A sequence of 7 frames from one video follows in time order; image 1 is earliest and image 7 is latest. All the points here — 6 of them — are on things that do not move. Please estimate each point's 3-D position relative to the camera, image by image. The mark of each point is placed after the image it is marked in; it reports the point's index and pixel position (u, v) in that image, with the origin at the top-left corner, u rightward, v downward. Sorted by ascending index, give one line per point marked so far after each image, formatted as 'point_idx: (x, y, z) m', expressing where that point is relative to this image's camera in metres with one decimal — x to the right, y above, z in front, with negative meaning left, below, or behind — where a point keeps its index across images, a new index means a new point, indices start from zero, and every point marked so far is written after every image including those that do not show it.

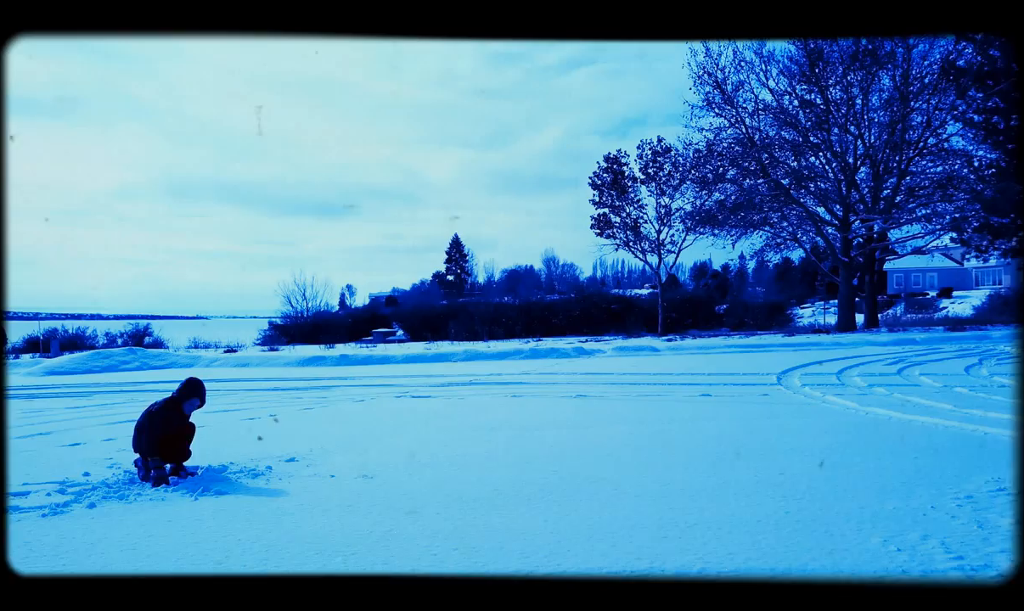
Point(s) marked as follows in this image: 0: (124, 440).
0: (-4.6, -1.6, +9.0) m
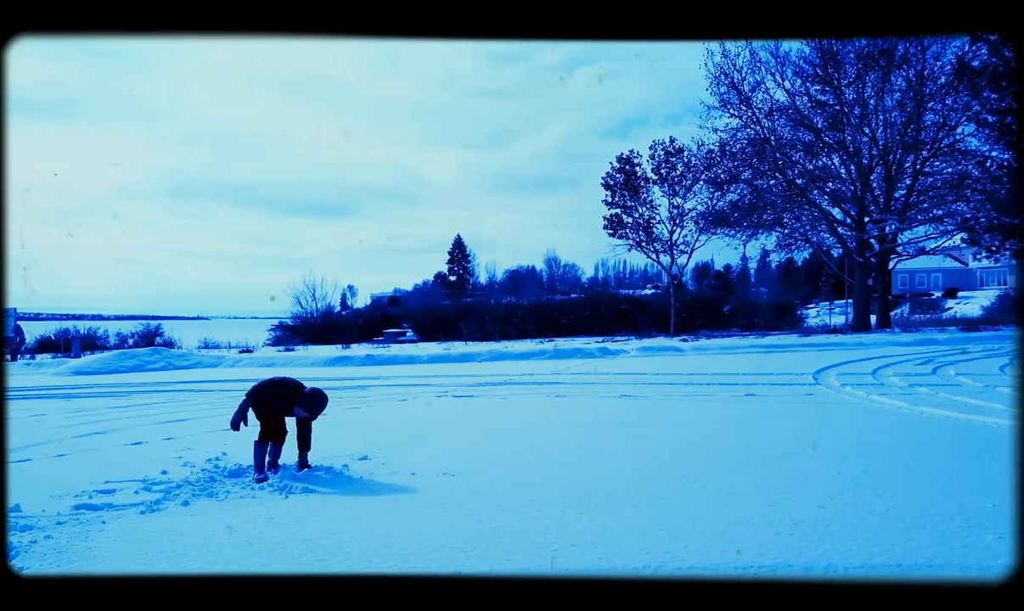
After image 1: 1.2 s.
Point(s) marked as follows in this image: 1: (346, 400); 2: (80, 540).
0: (-3.9, -1.6, +9.0) m
1: (-2.8, -1.6, +12.9) m
2: (-2.8, -1.5, +5.0) m
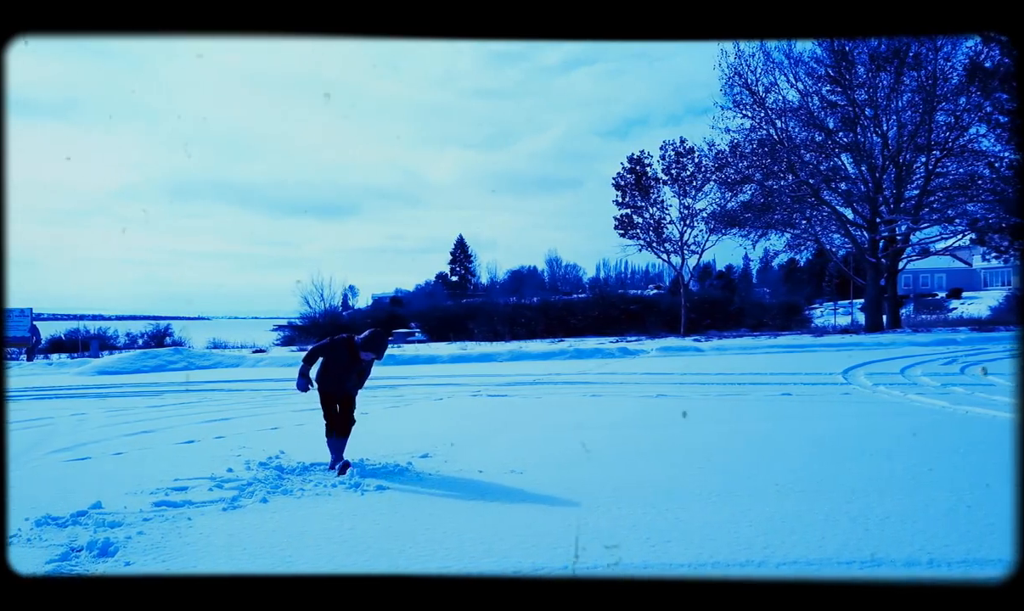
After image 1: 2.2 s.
0: (-3.3, -1.6, +9.1) m
1: (-2.2, -1.6, +12.9) m
2: (-2.3, -1.5, +5.1) m
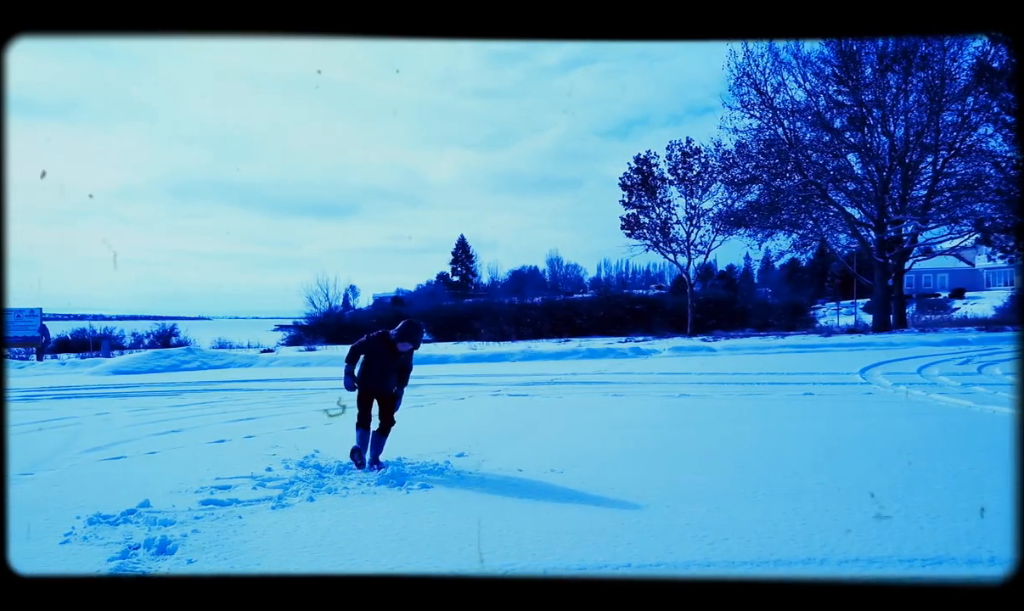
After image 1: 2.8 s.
0: (-3.0, -1.6, +9.1) m
1: (-1.9, -1.6, +13.0) m
2: (-1.9, -1.5, +5.1) m
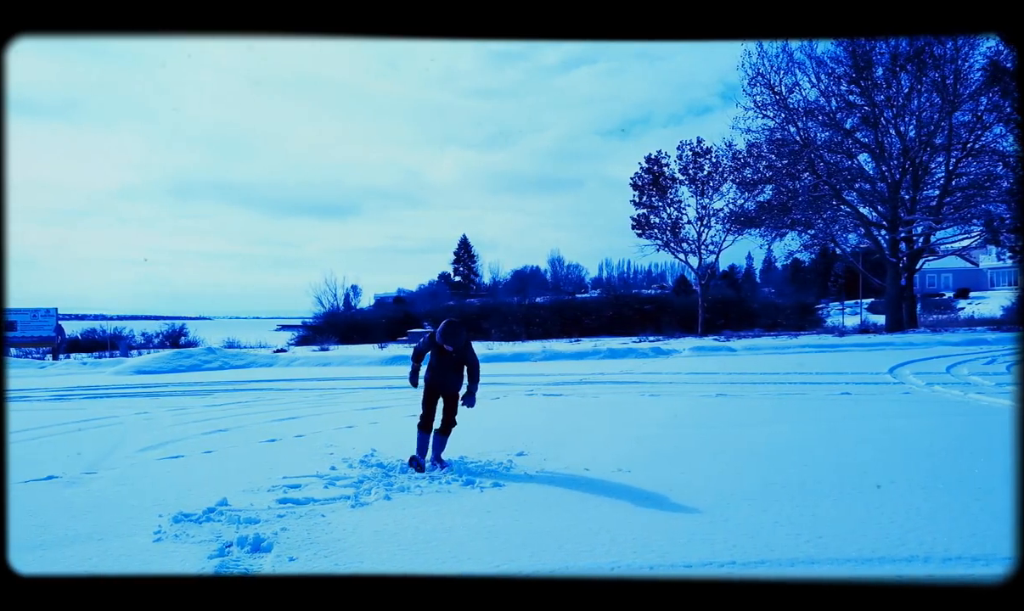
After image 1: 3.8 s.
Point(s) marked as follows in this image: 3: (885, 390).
0: (-2.4, -1.6, +9.1) m
1: (-1.3, -1.6, +13.0) m
2: (-1.3, -1.5, +5.1) m
3: (+6.2, -1.4, +12.5) m
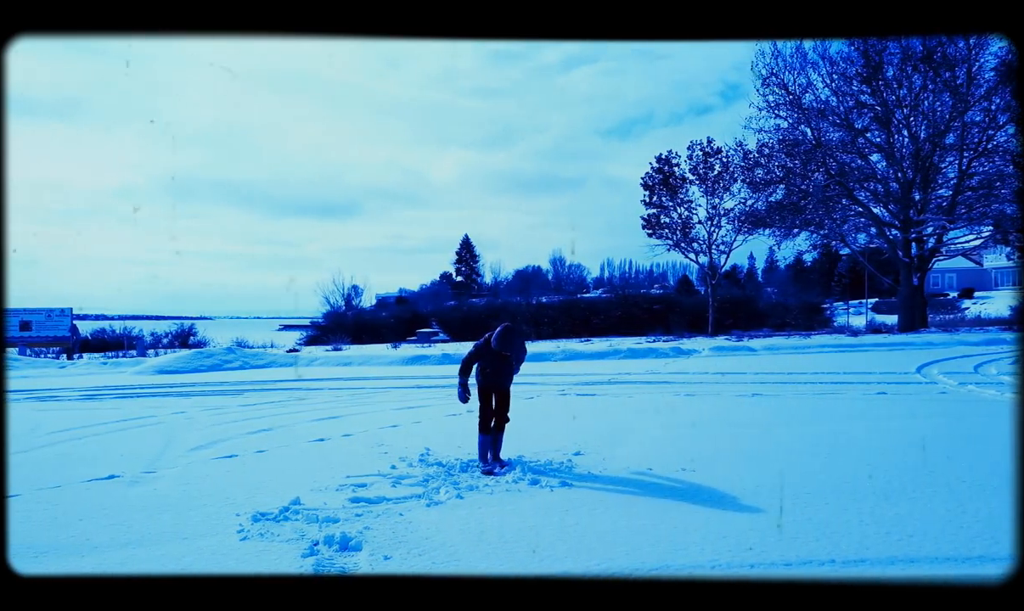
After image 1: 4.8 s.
0: (-1.8, -1.6, +9.2) m
1: (-0.7, -1.6, +13.0) m
2: (-0.7, -1.5, +5.2) m
3: (+6.7, -1.4, +12.5) m
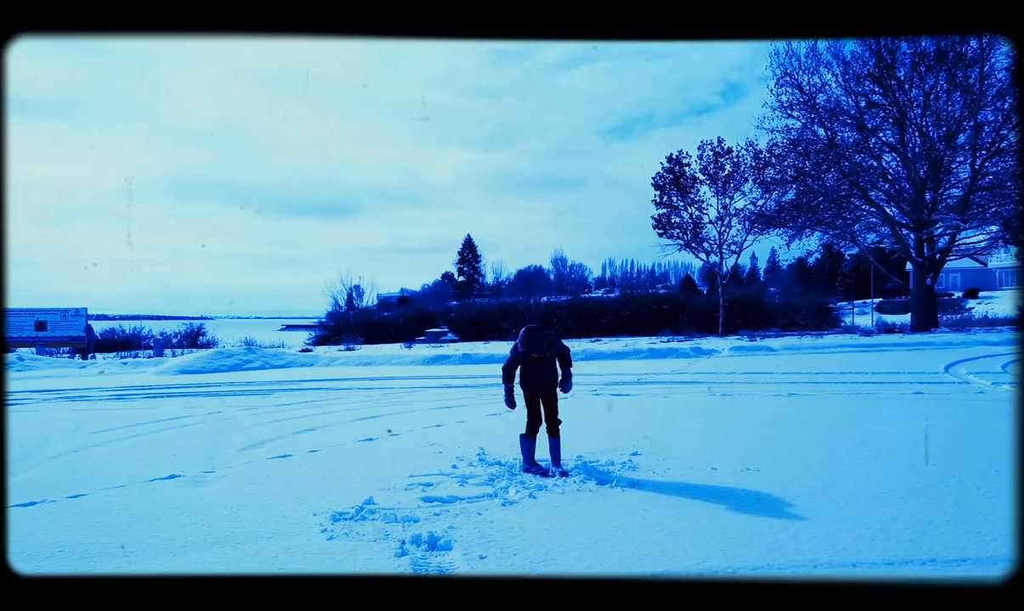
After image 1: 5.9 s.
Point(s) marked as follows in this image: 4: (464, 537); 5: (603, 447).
0: (-1.2, -1.6, +9.2) m
1: (-0.1, -1.6, +13.0) m
2: (-0.2, -1.5, +5.2) m
3: (+7.3, -1.4, +12.5) m
4: (-0.3, -1.5, +5.1) m
5: (+1.0, -1.6, +8.5) m
